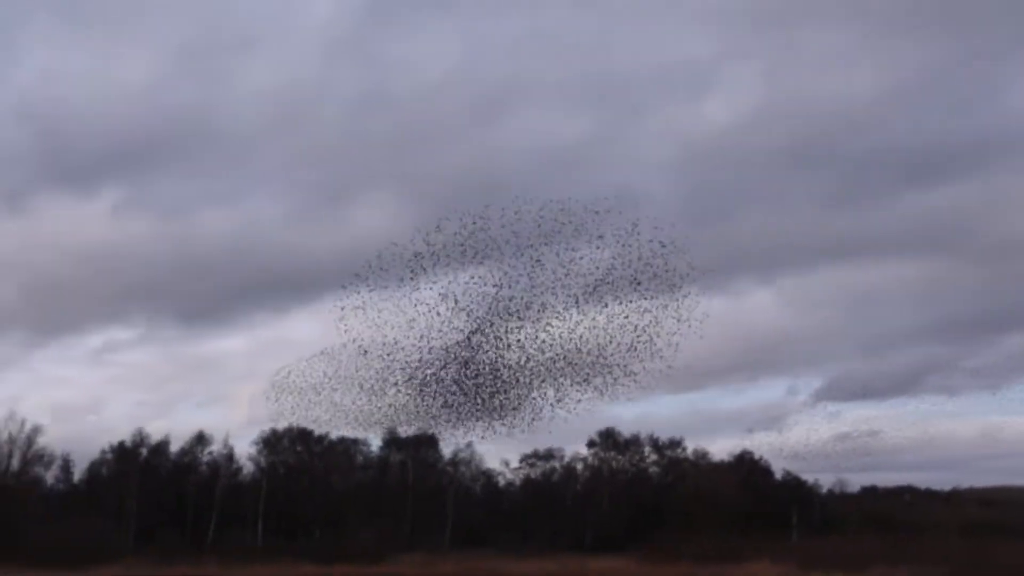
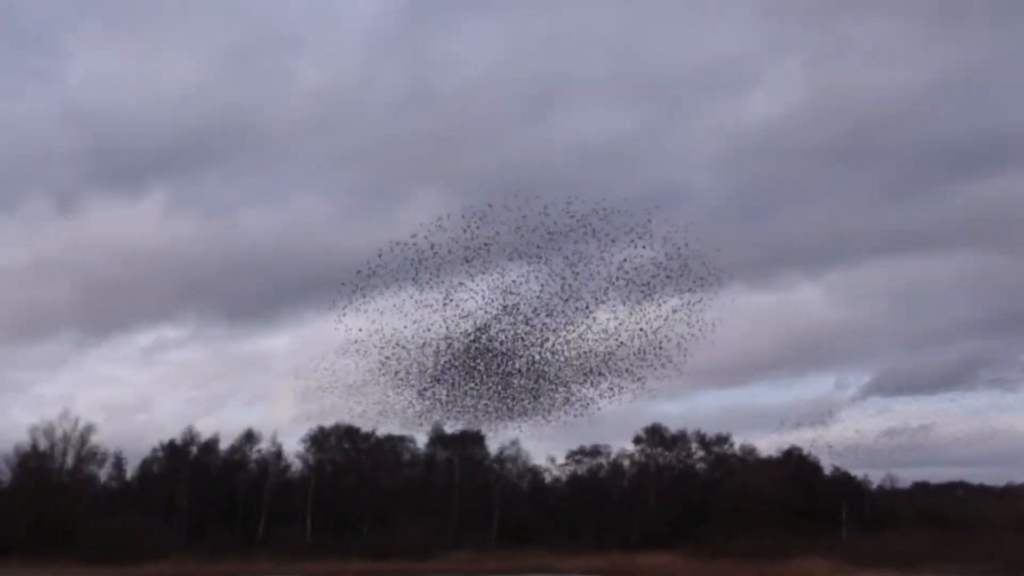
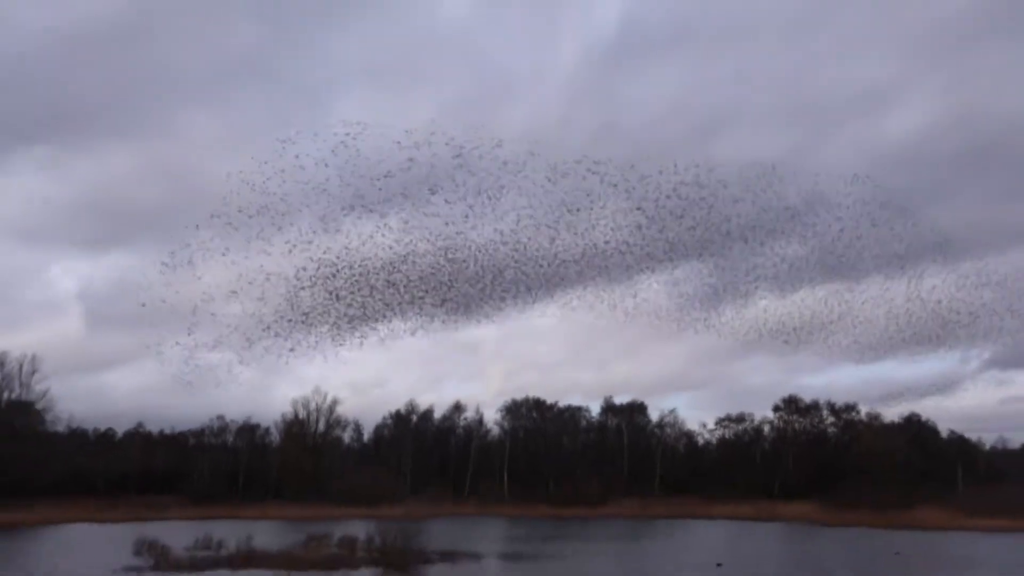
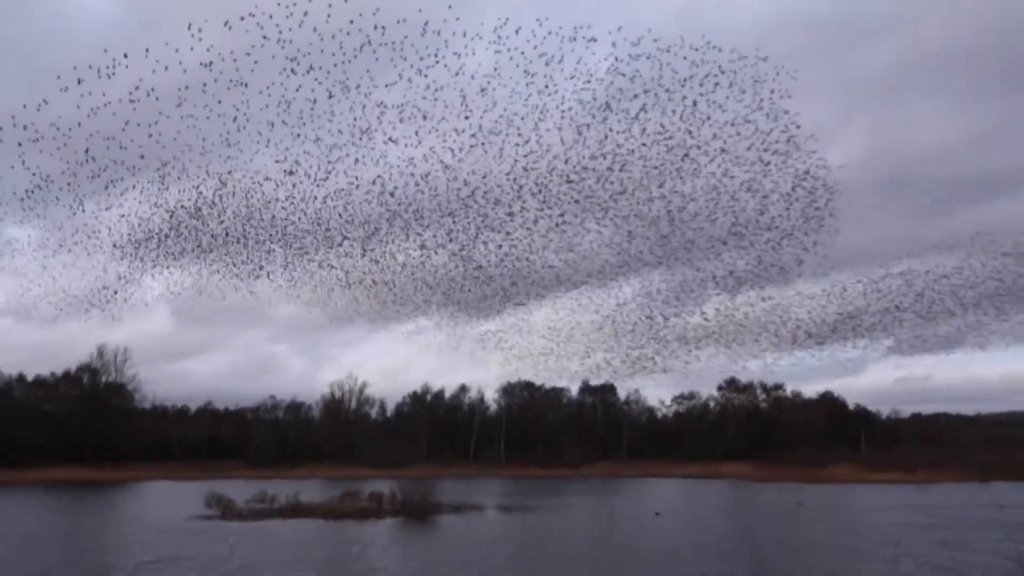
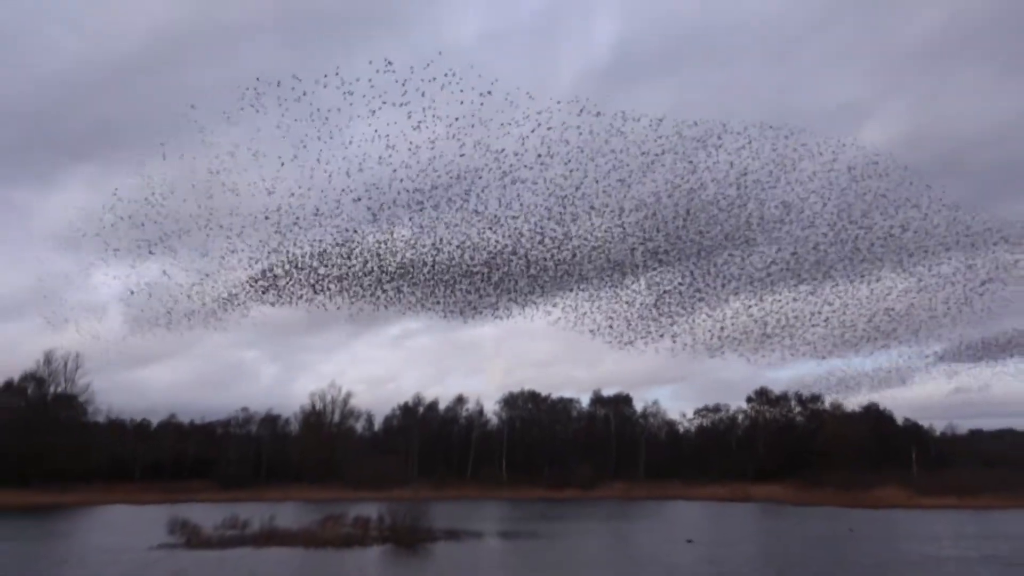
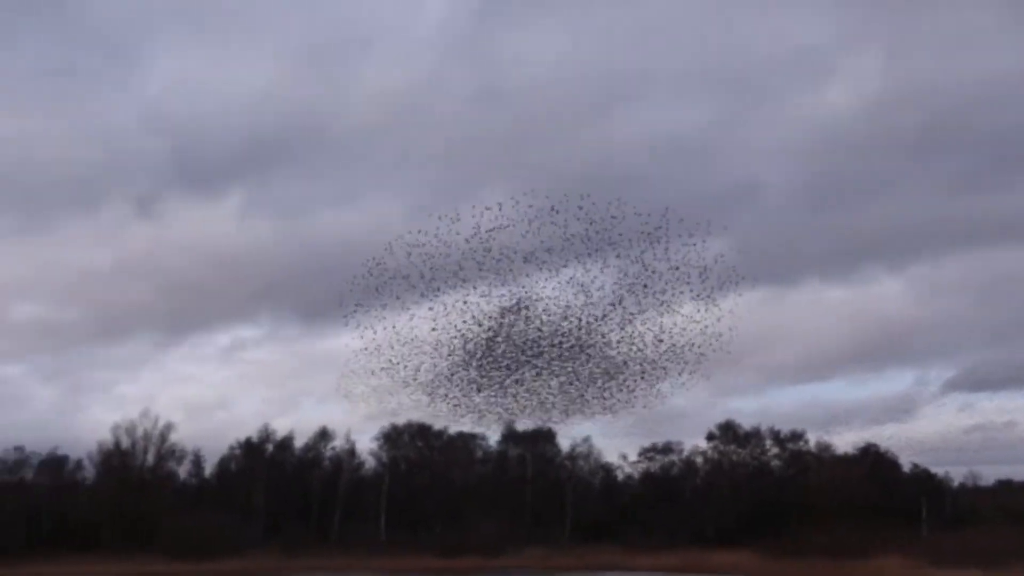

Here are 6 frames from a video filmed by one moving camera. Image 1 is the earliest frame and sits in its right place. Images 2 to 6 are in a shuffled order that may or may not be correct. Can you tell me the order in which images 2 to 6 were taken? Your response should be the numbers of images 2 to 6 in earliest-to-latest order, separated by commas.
2, 6, 3, 5, 4
